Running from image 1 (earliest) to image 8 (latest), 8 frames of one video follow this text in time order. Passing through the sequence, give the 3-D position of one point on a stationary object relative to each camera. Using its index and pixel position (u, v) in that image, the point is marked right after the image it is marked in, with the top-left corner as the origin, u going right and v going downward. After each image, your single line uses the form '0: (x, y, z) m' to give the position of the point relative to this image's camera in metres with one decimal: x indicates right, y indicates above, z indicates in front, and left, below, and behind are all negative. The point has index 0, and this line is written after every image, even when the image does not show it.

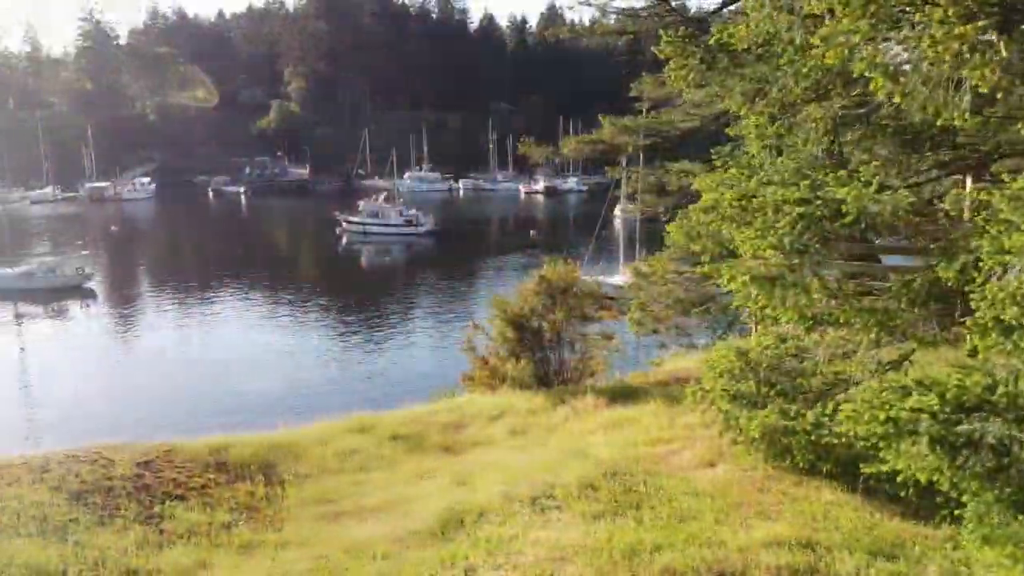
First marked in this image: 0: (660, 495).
0: (+1.2, -1.6, +6.4) m
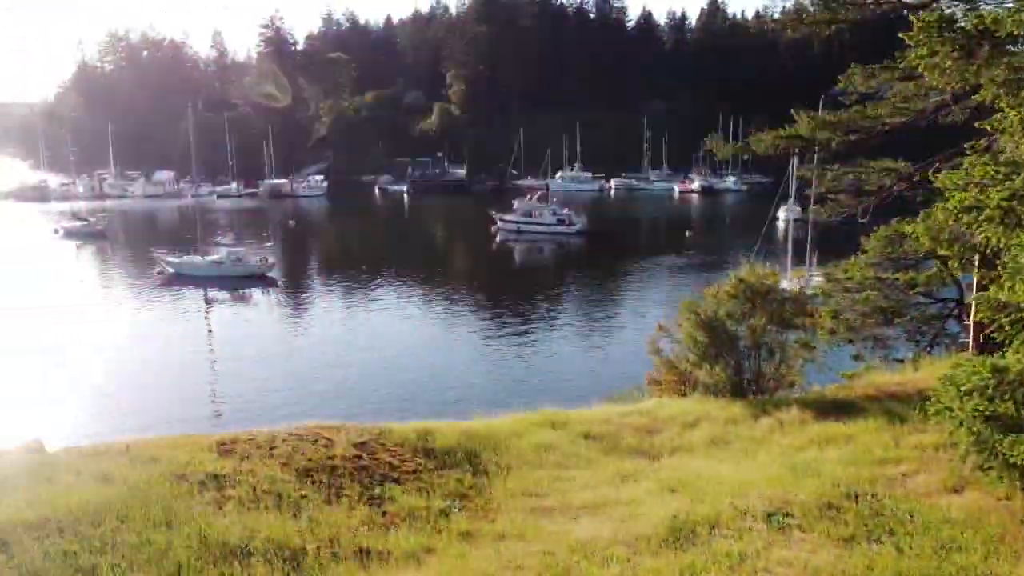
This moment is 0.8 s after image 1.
0: (+2.8, -1.6, +5.8) m
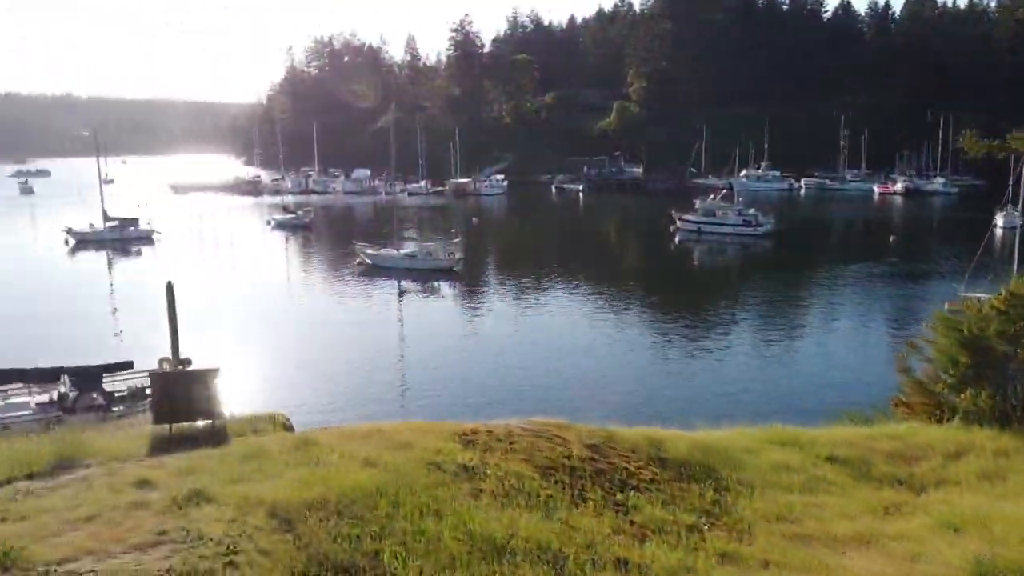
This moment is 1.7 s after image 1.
0: (+4.6, -1.8, +4.8) m
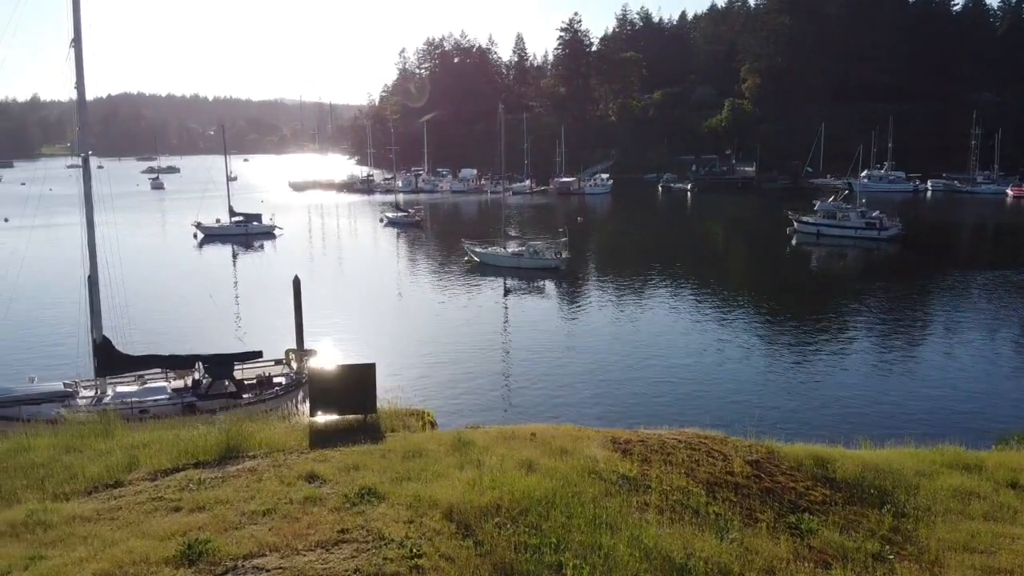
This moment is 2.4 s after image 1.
0: (+5.6, -1.9, +4.0) m
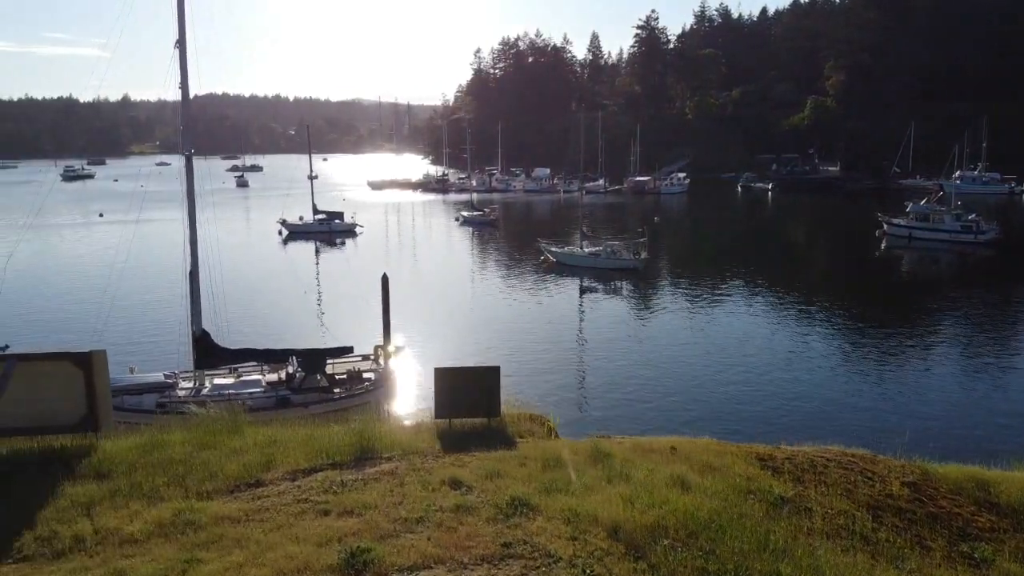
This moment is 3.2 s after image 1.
0: (+6.5, -2.1, +3.2) m
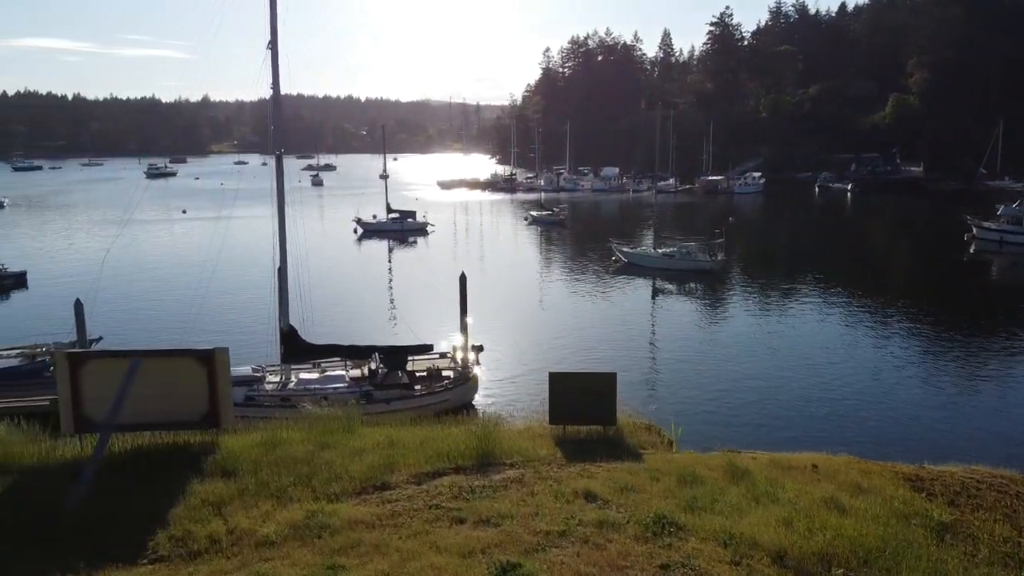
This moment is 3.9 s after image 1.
0: (+7.3, -2.2, +2.4) m
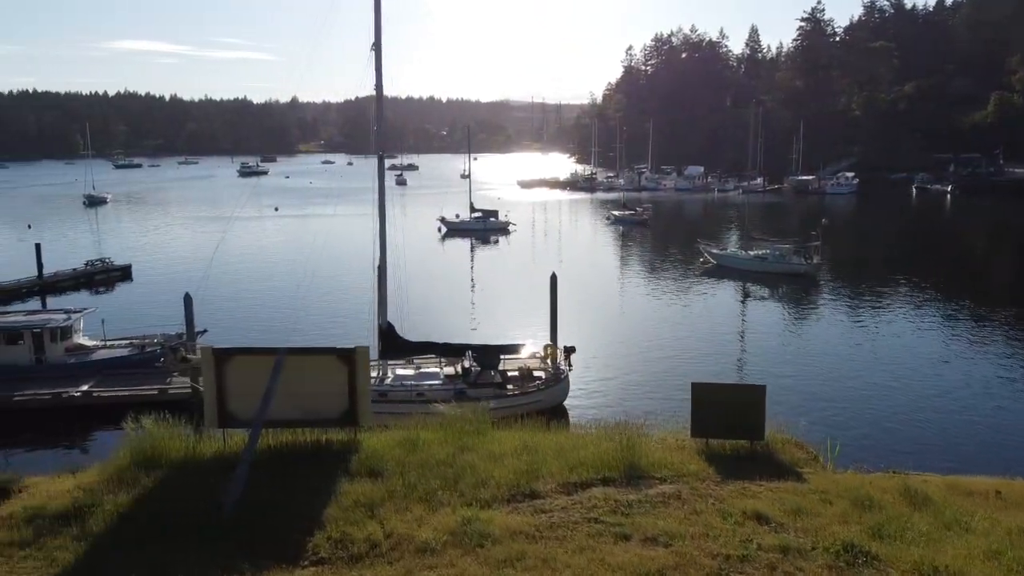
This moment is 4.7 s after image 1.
0: (+8.1, -2.4, +1.5) m
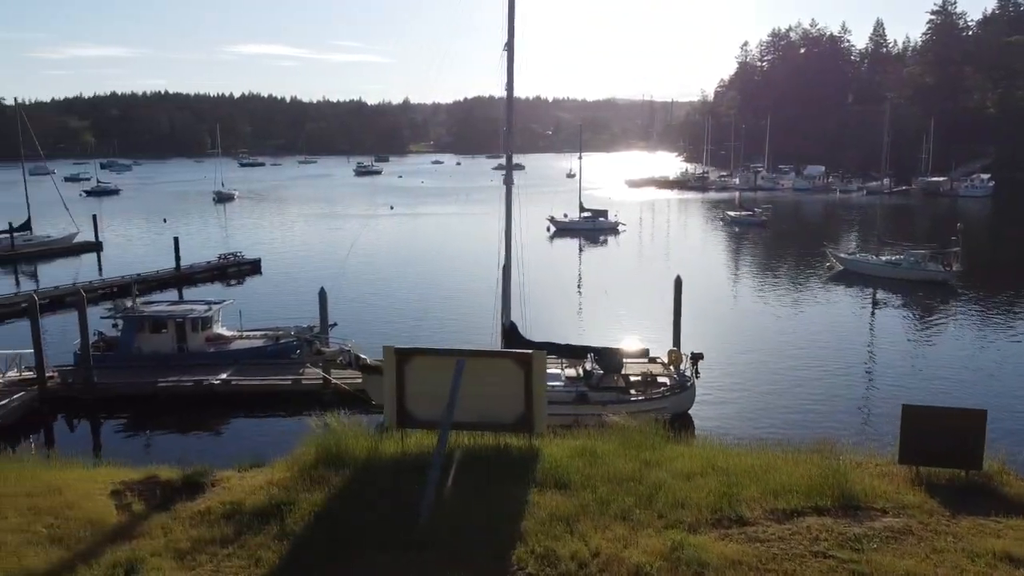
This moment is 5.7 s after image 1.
0: (+9.1, -2.7, +0.1) m
